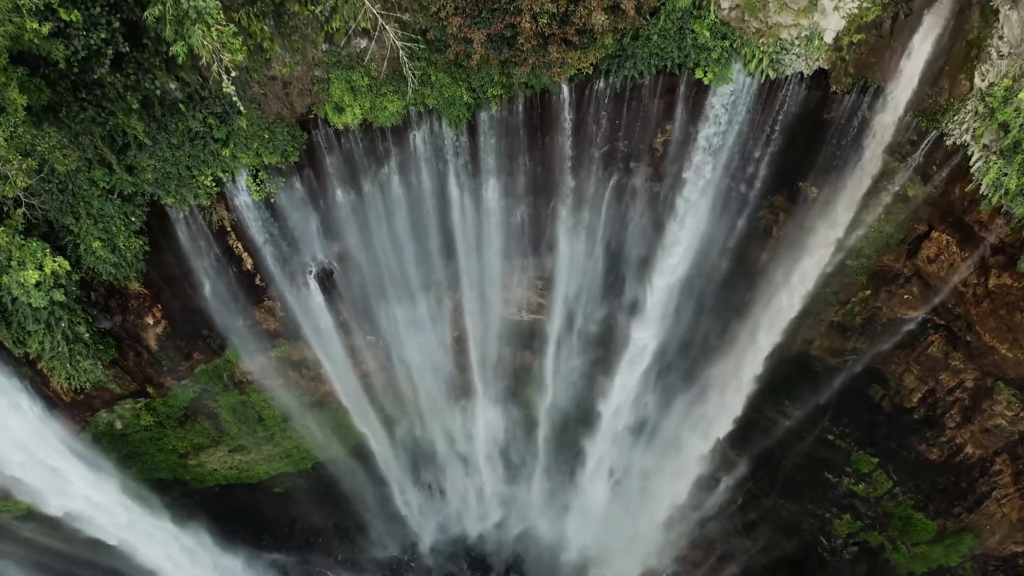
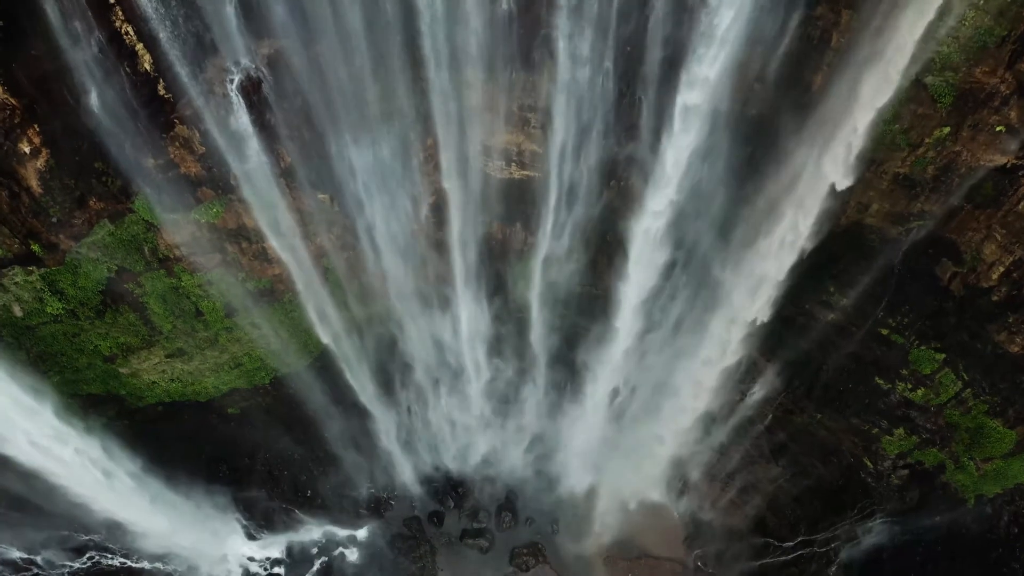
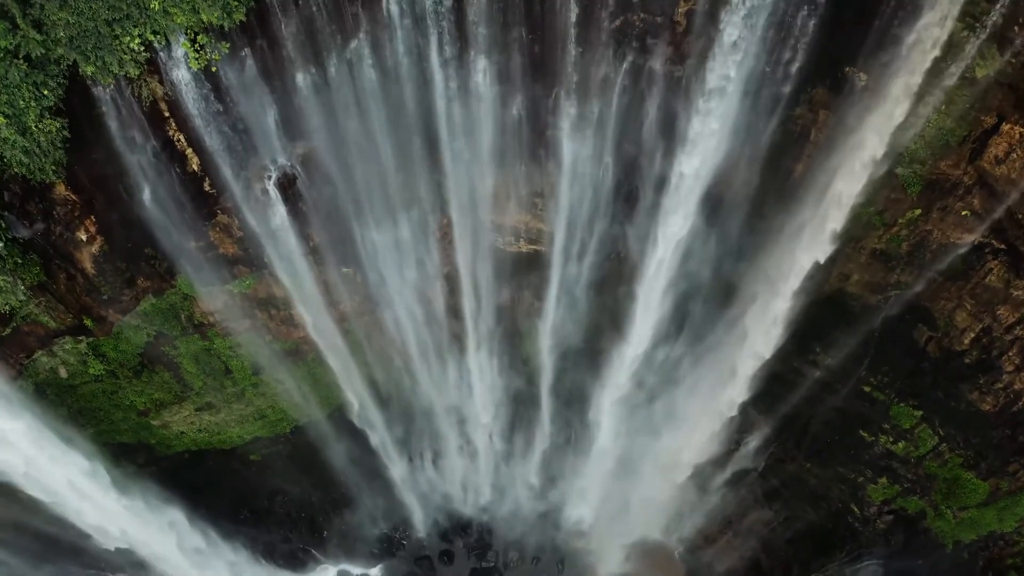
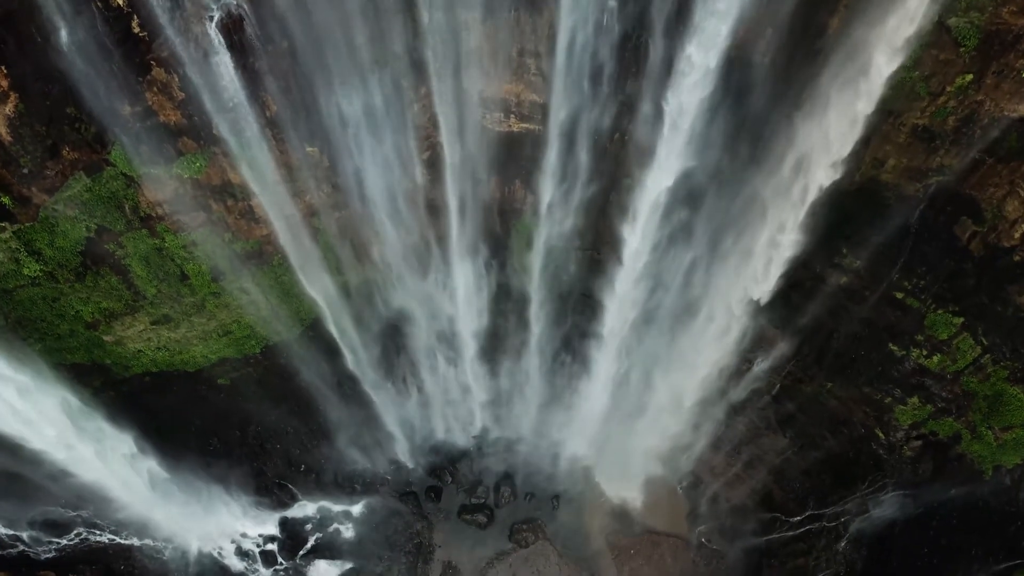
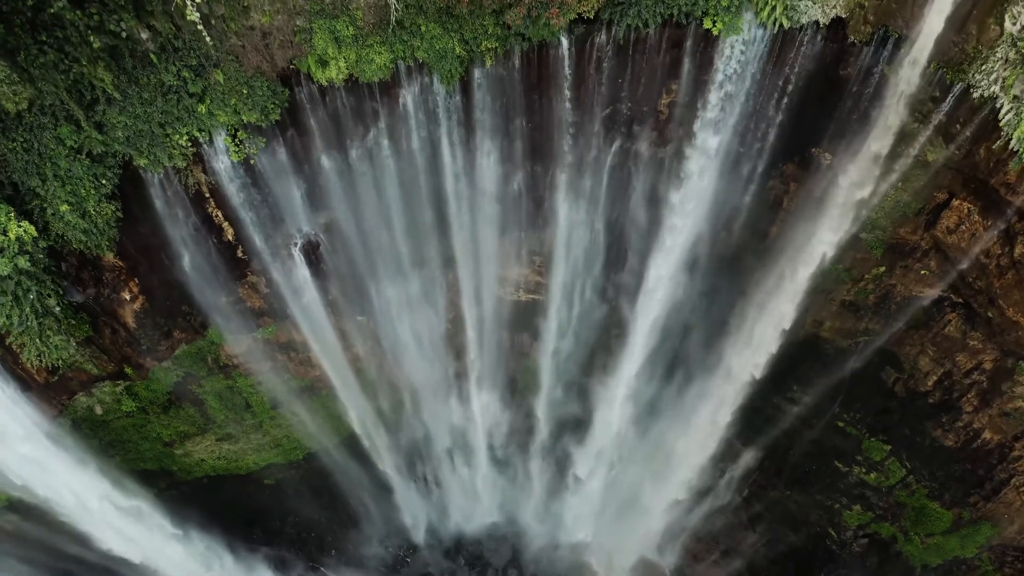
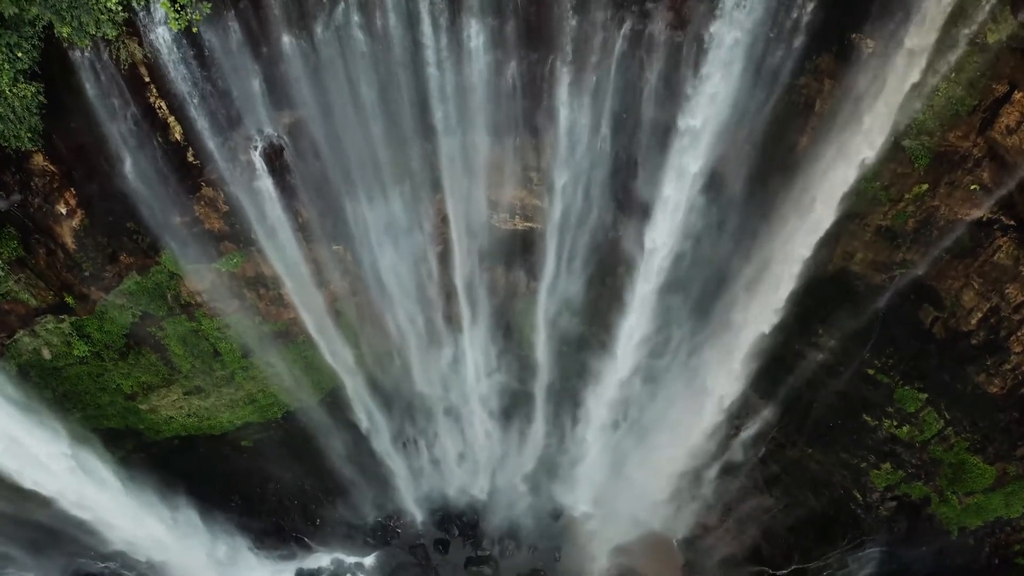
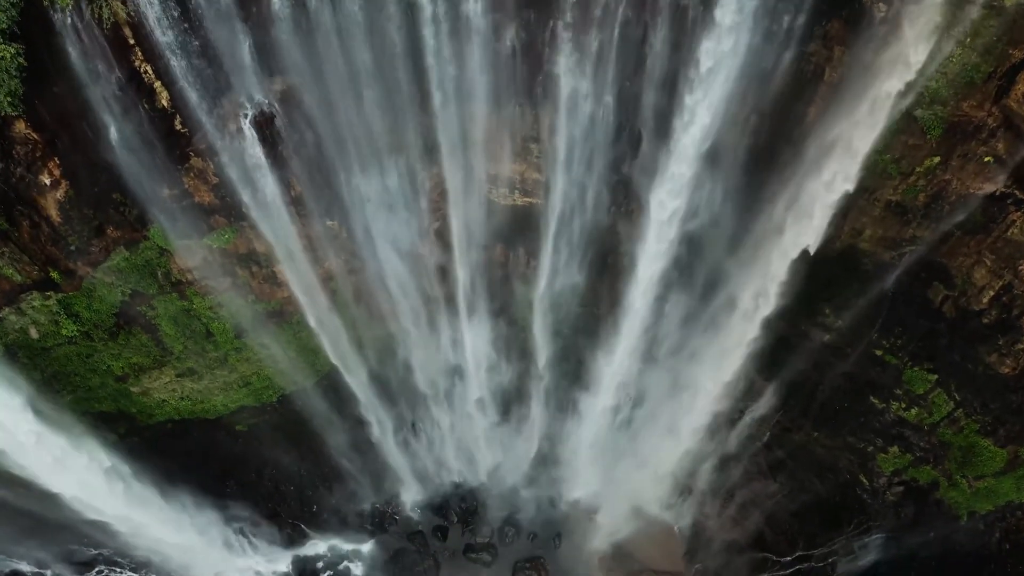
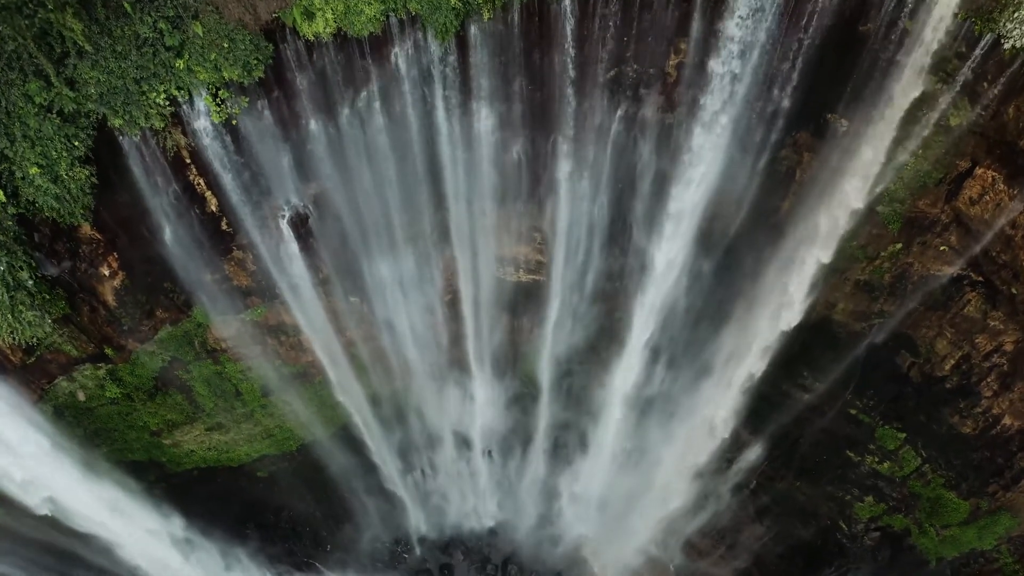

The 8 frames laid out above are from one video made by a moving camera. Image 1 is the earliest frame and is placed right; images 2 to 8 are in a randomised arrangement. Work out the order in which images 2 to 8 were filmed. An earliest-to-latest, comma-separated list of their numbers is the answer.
5, 8, 3, 6, 7, 2, 4
